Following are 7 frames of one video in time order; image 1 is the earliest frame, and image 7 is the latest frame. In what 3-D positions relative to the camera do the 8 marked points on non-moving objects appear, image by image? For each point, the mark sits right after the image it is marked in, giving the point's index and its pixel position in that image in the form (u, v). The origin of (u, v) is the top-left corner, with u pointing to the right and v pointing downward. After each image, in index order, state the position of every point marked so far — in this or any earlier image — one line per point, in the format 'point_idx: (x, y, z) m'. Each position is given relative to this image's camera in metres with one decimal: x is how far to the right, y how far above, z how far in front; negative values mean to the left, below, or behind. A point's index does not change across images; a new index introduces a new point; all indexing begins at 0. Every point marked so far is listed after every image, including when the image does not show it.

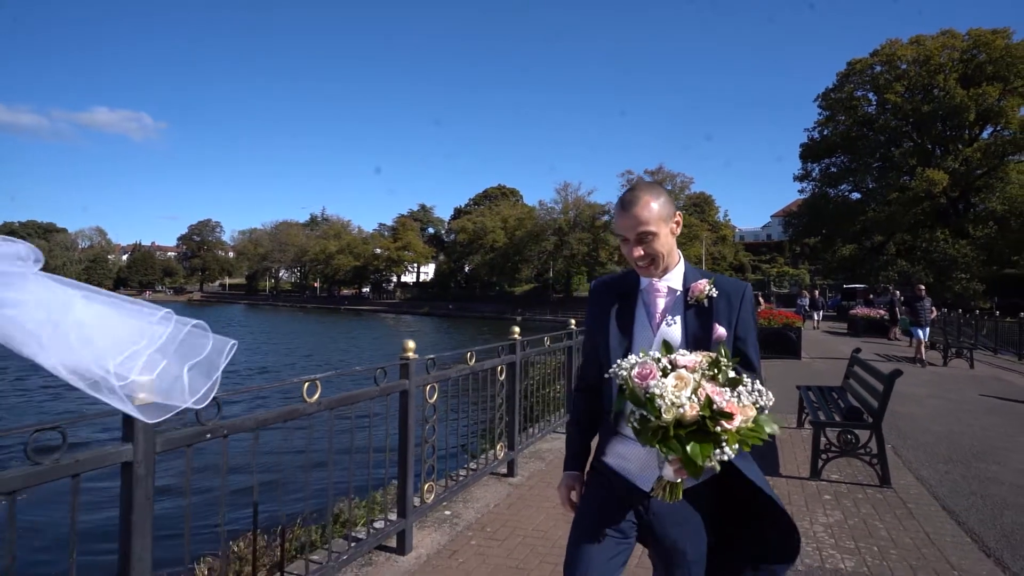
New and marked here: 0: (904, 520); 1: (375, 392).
0: (+2.6, -1.6, +4.6) m
1: (-0.9, -0.6, +4.4) m
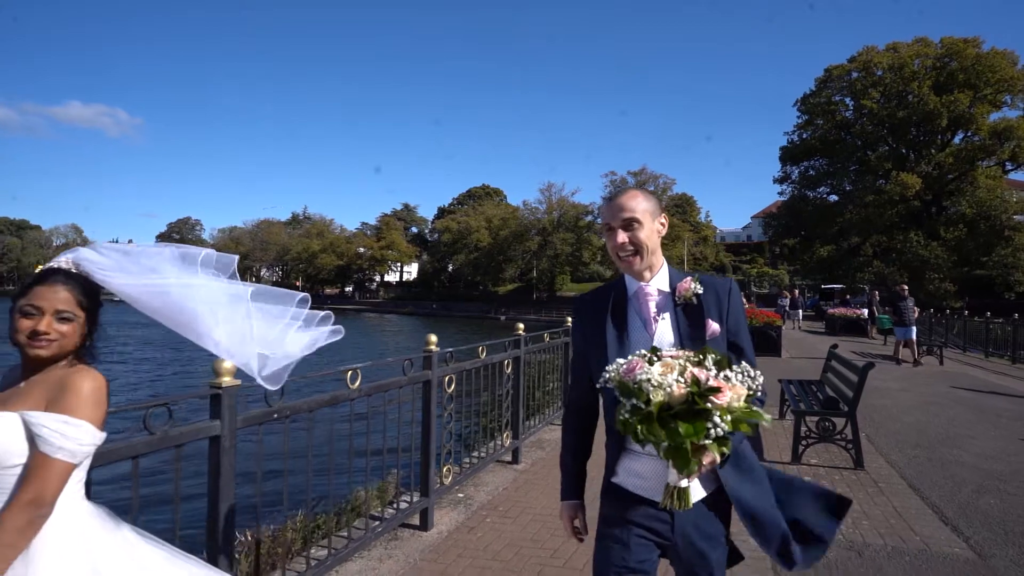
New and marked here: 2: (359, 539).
0: (+2.7, -1.6, +5.1) m
1: (-0.8, -0.6, +4.8) m
2: (-1.0, -1.7, +4.6) m
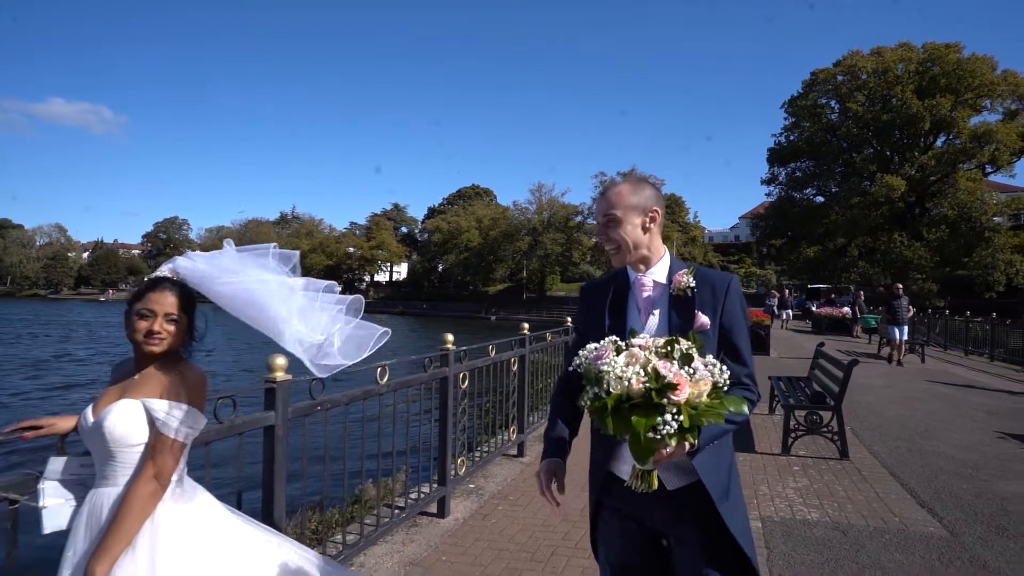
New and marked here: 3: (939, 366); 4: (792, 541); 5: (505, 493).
0: (+2.8, -1.6, +5.6) m
1: (-0.7, -0.7, +5.2) m
2: (-0.9, -1.7, +4.9) m
3: (+9.4, -1.7, +15.1) m
4: (+1.8, -1.6, +4.4) m
5: (-0.1, -1.8, +6.1) m
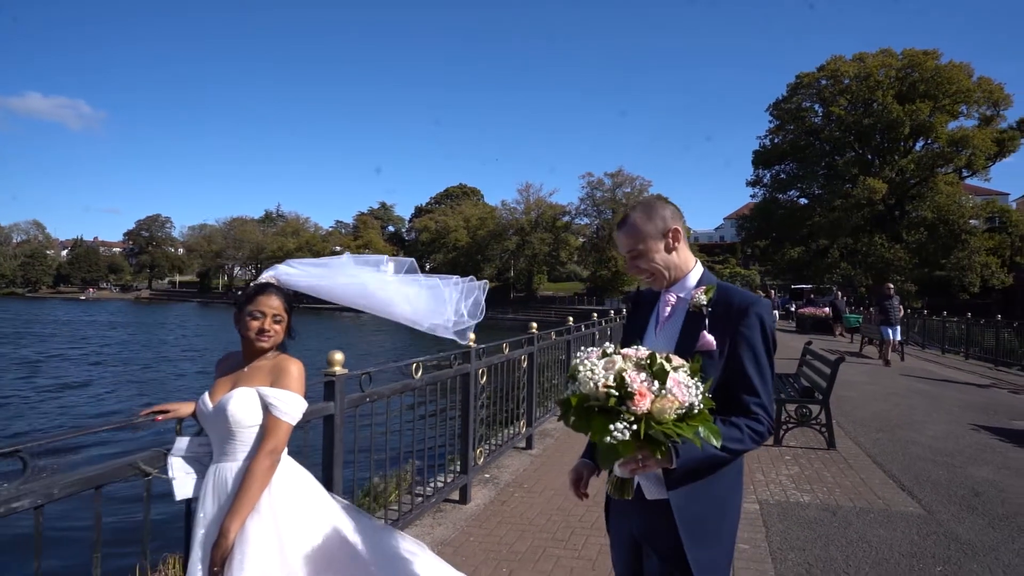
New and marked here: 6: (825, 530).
0: (+3.0, -1.6, +6.1) m
1: (-0.5, -0.7, +5.6) m
2: (-0.8, -1.7, +5.4) m
3: (+9.3, -1.8, +15.8) m
4: (+2.0, -1.6, +4.9) m
5: (+0.1, -1.8, +6.6) m
6: (+2.1, -1.6, +4.6) m
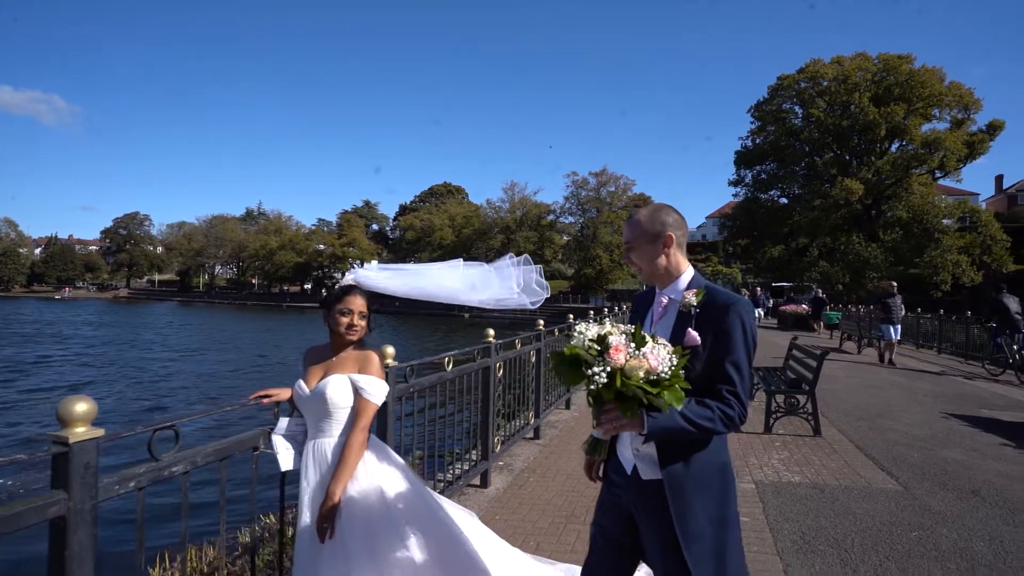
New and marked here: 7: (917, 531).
0: (+3.1, -1.6, +6.7) m
1: (-0.3, -0.7, +6.1) m
2: (-0.6, -1.7, +5.9) m
3: (+9.2, -1.7, +16.6) m
4: (+2.1, -1.7, +5.4) m
5: (+0.2, -1.9, +7.1) m
6: (+2.3, -1.6, +5.2) m
7: (+2.7, -1.6, +4.5) m
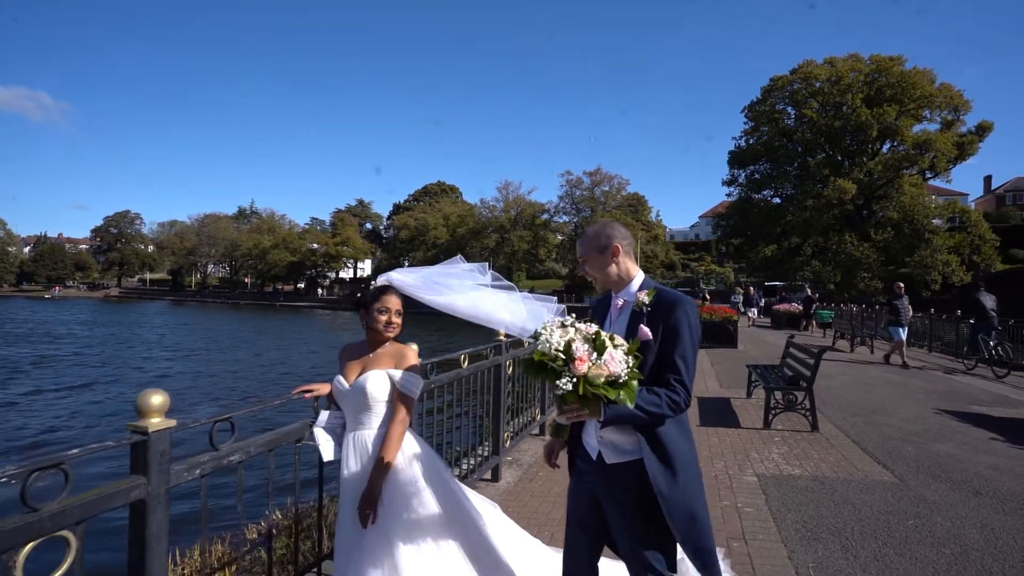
0: (+3.2, -1.6, +6.9) m
1: (-0.2, -0.7, +6.4) m
2: (-0.5, -1.7, +6.1) m
3: (+9.2, -1.7, +16.9) m
4: (+2.3, -1.7, +5.7) m
5: (+0.3, -1.9, +7.3) m
6: (+2.4, -1.6, +5.4) m
7: (+2.8, -1.6, +4.8) m
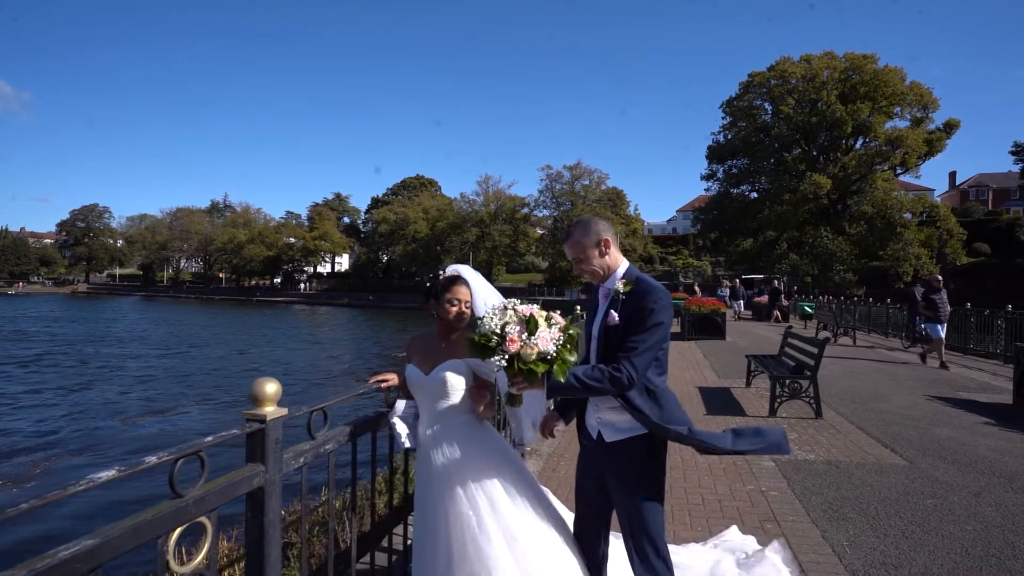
0: (+3.4, -1.5, +7.3) m
1: (0.0, -0.7, +6.5) m
2: (-0.2, -1.7, +6.3) m
3: (+9.1, -1.5, +17.4) m
4: (+2.5, -1.6, +6.0) m
5: (+0.5, -1.8, +7.5) m
6: (+2.7, -1.6, +5.7) m
7: (+3.1, -1.6, +5.1) m
